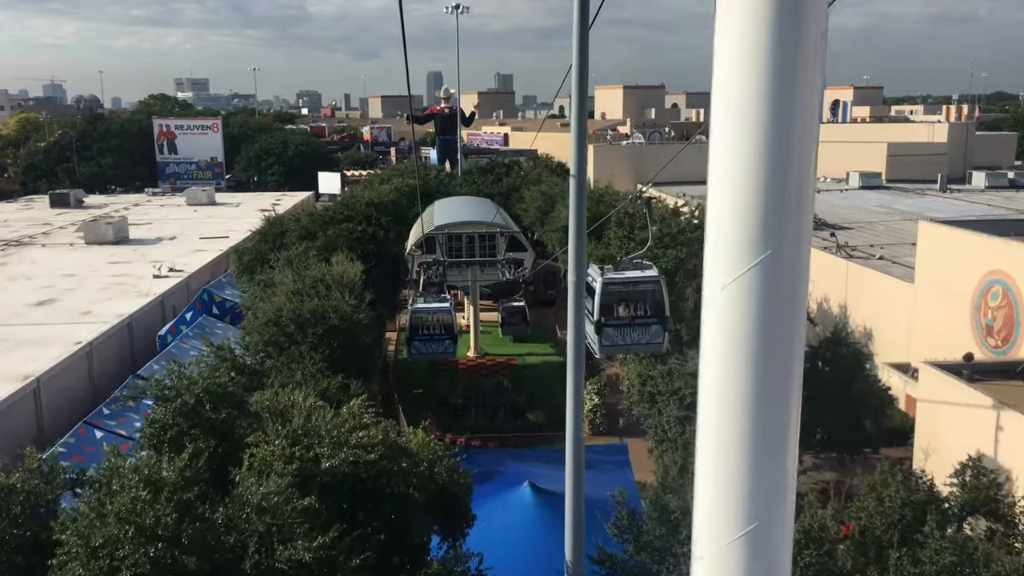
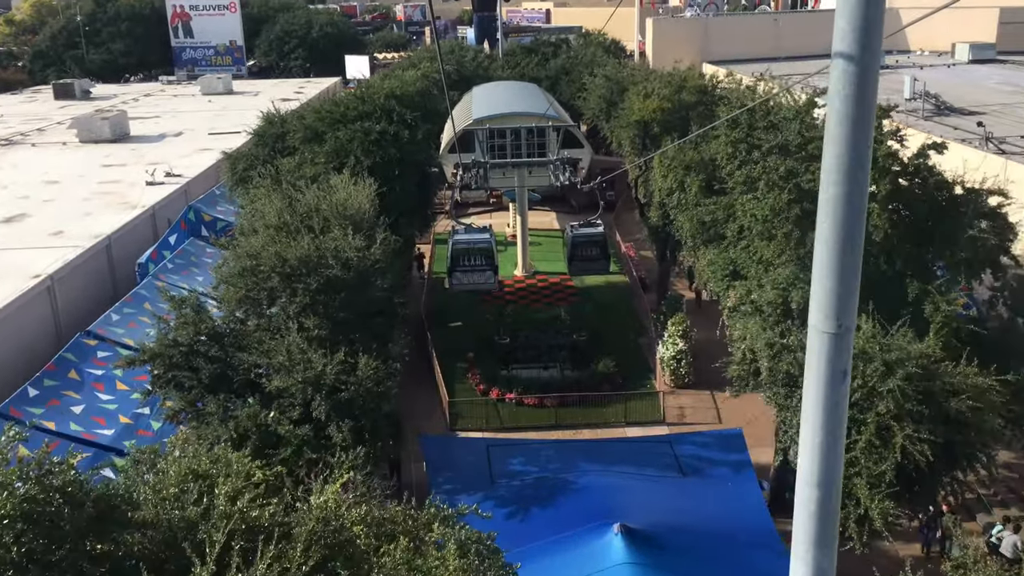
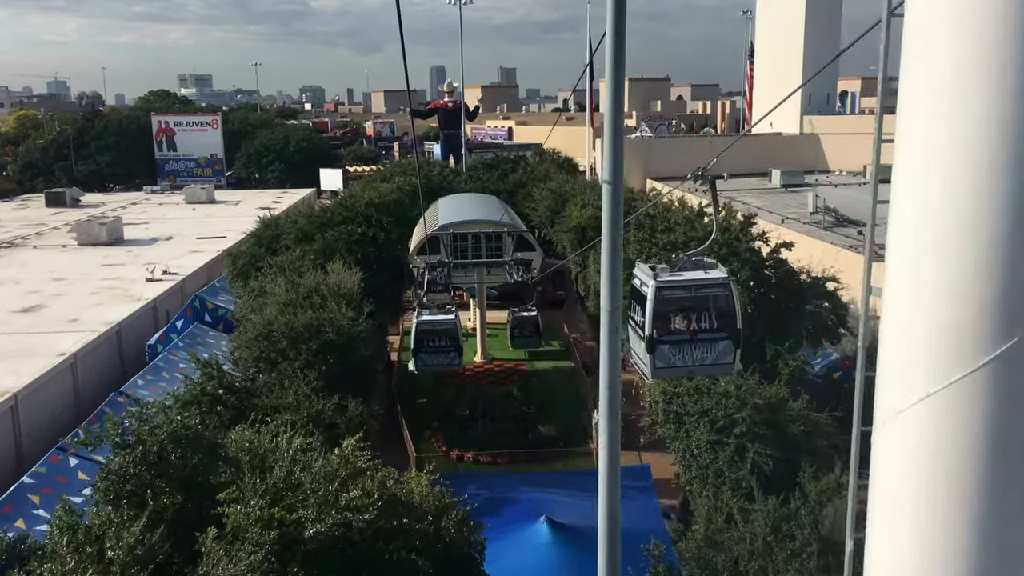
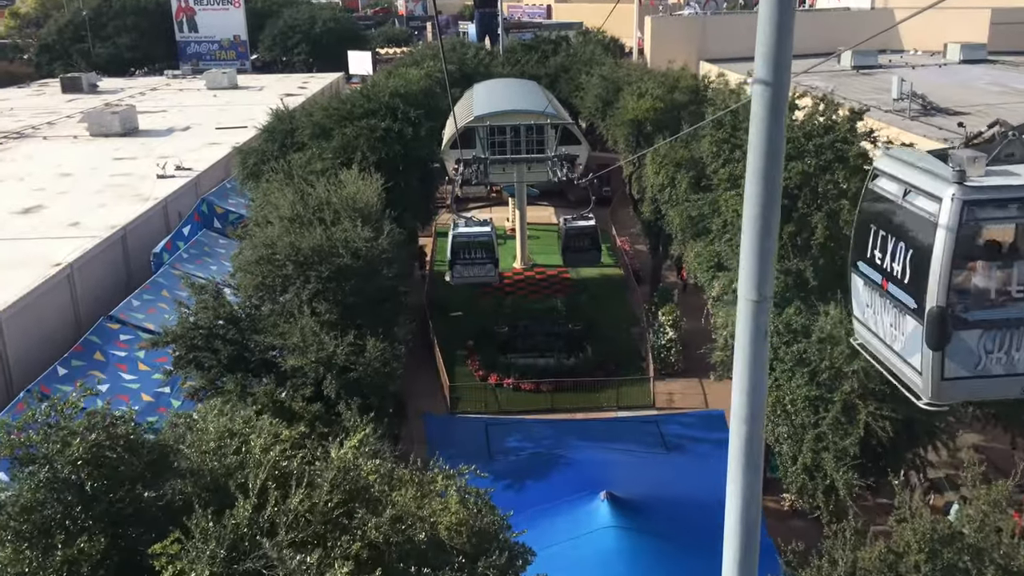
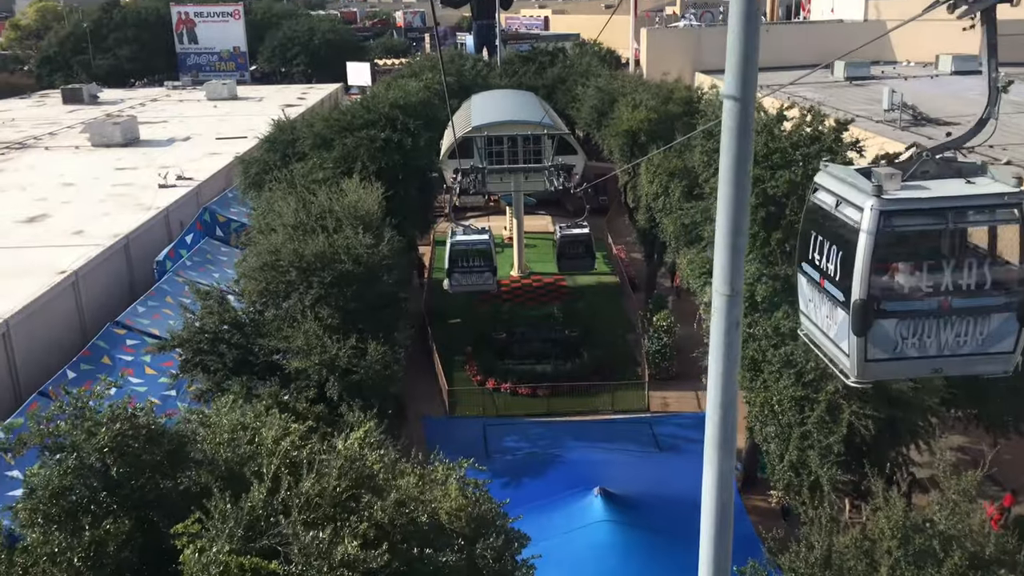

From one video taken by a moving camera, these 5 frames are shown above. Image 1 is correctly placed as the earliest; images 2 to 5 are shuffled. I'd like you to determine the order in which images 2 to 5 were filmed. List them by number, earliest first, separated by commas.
3, 5, 4, 2
